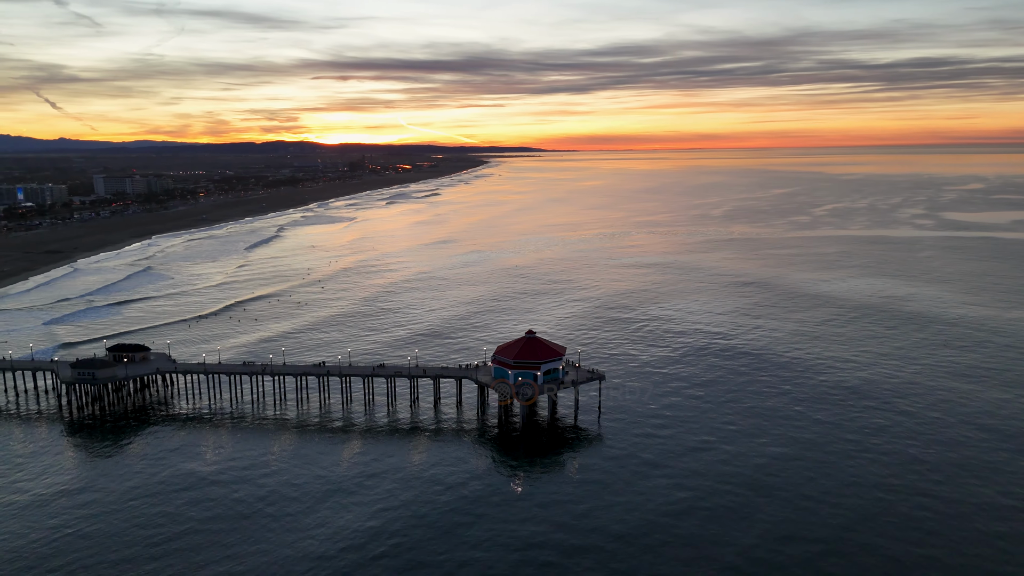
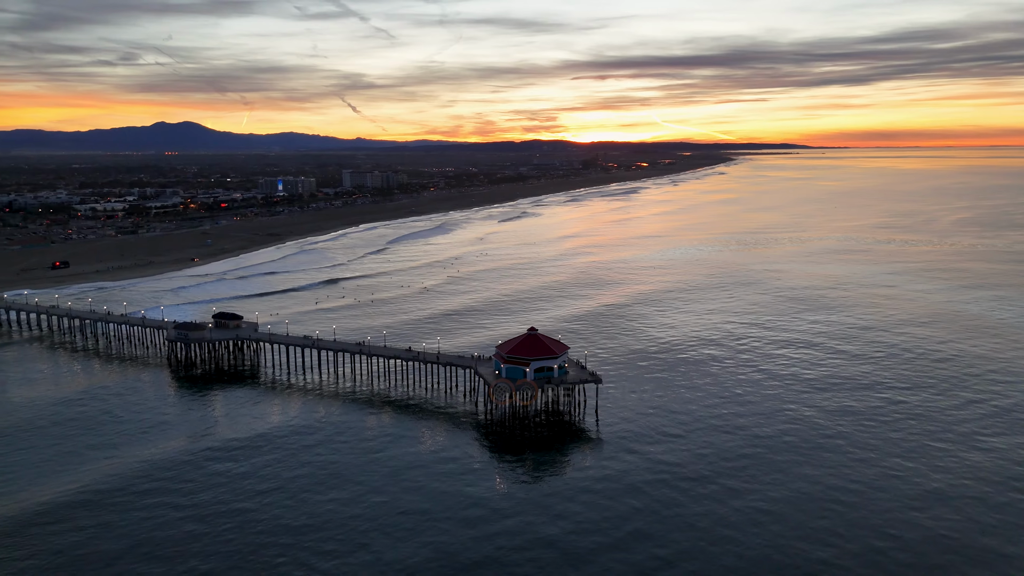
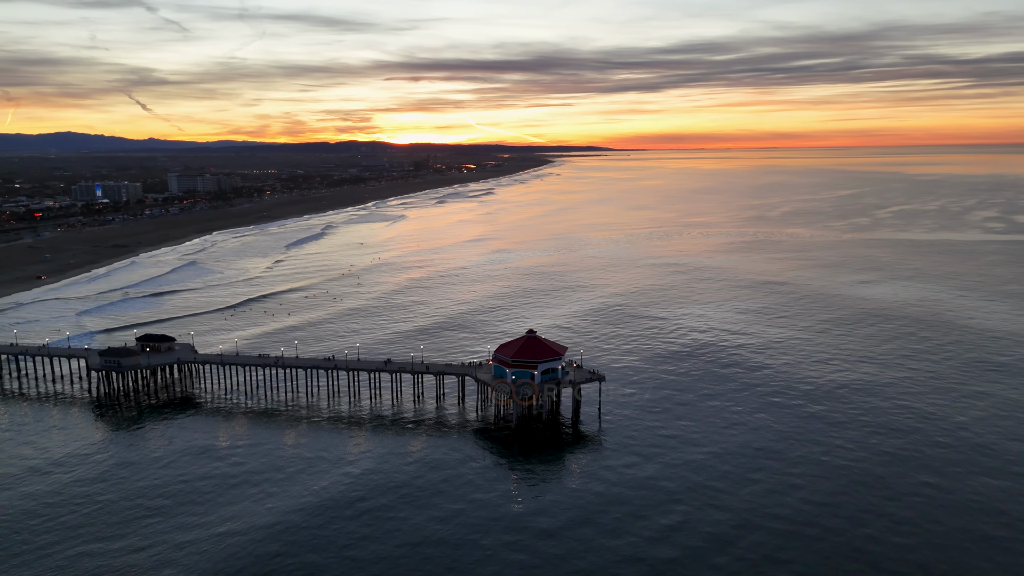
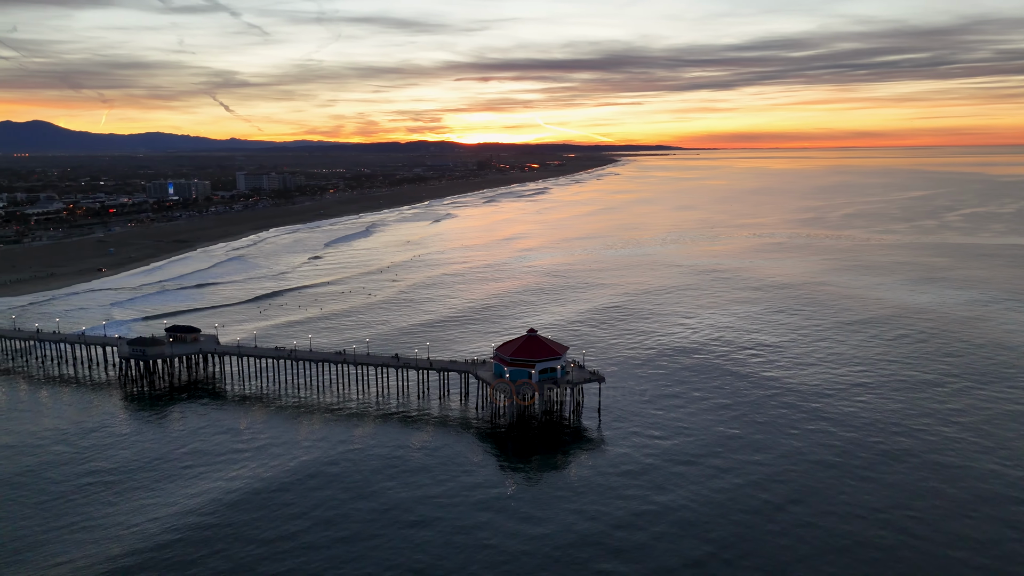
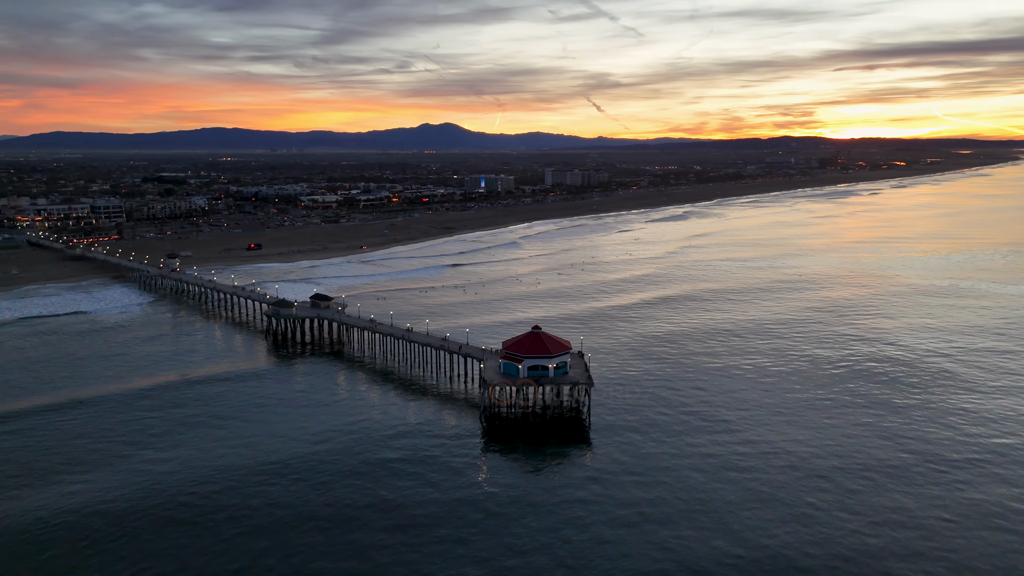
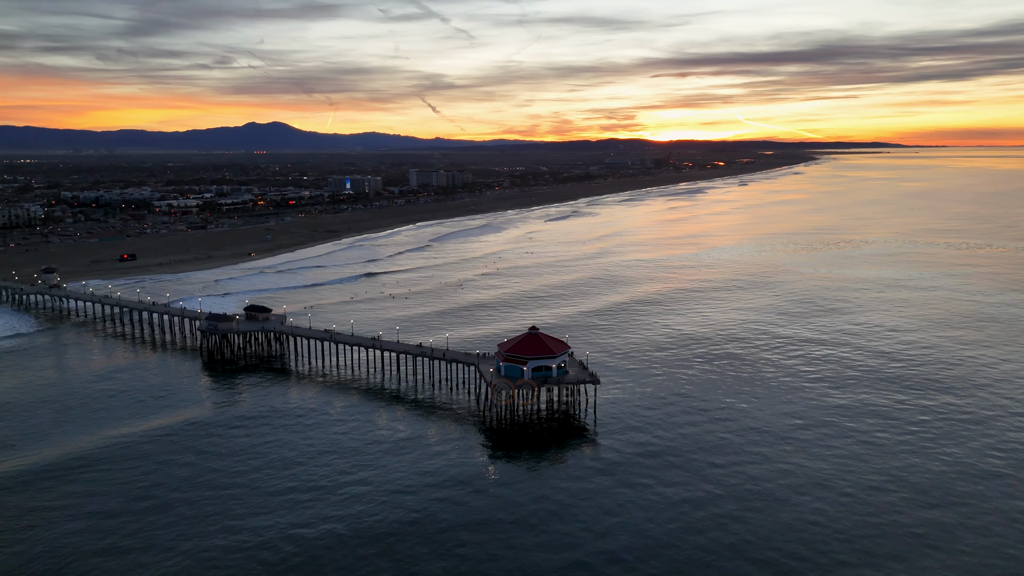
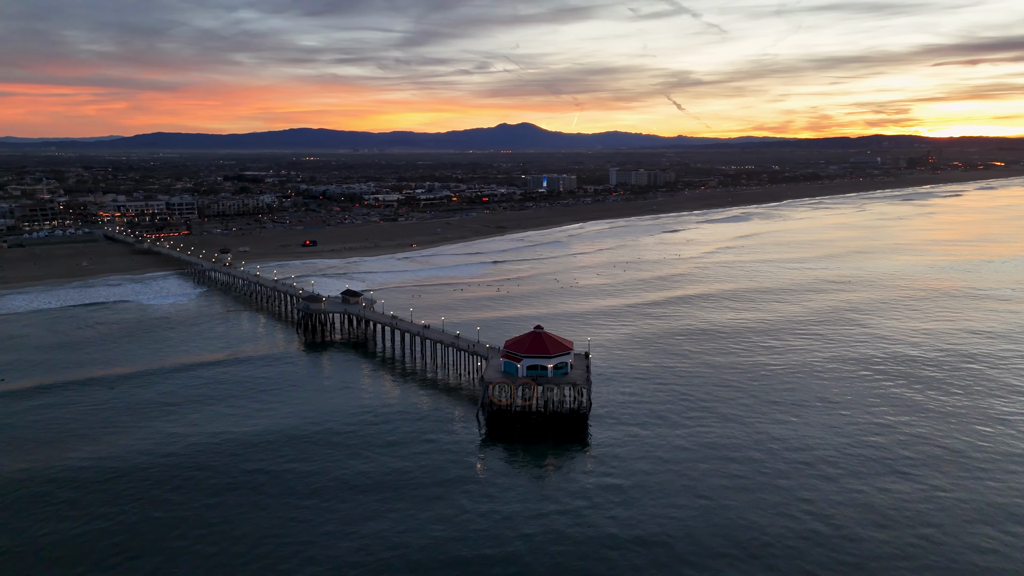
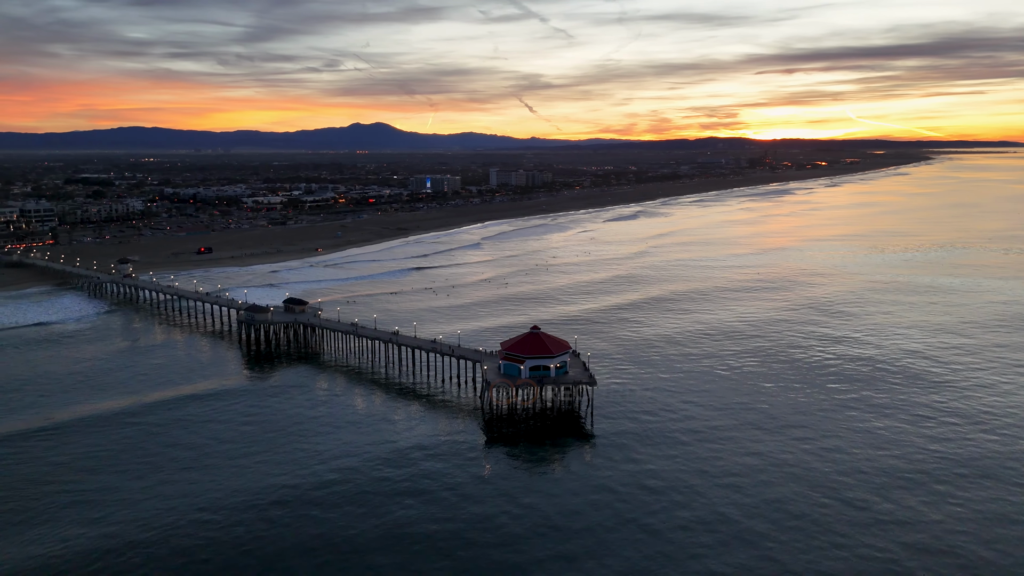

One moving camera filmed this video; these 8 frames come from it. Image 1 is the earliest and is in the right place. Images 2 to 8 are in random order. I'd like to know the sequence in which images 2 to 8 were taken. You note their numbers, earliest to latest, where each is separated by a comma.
3, 4, 2, 6, 8, 5, 7
